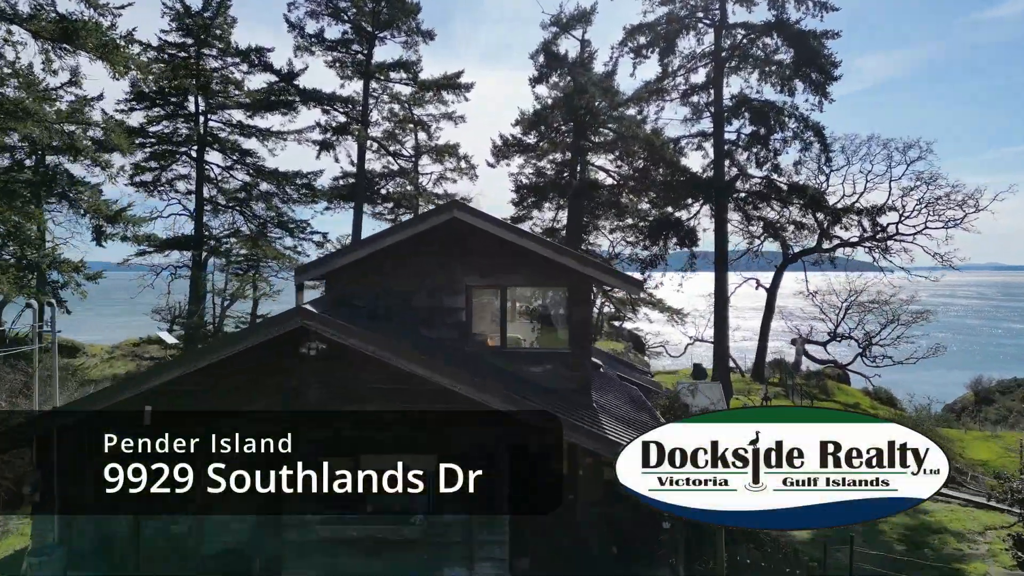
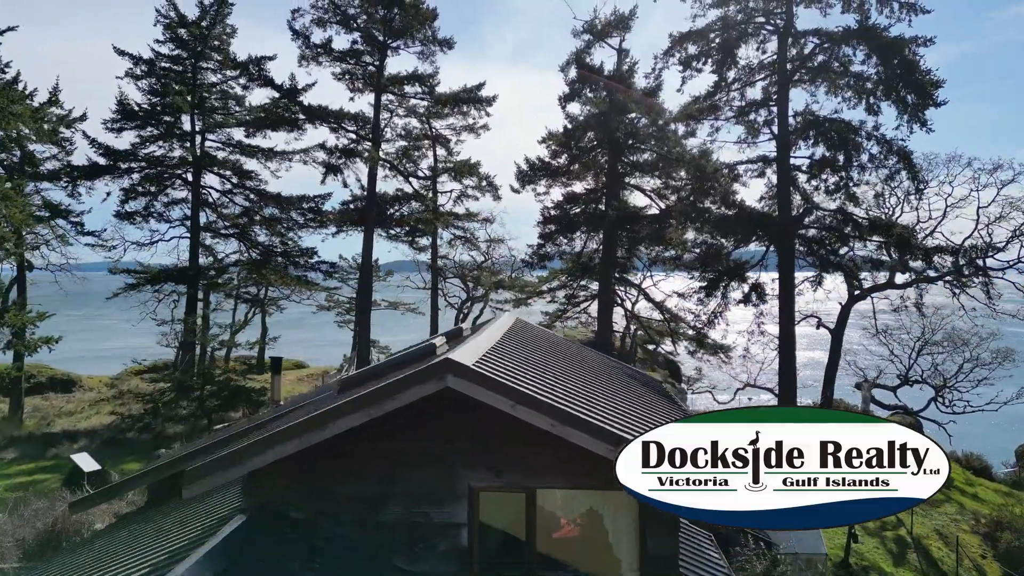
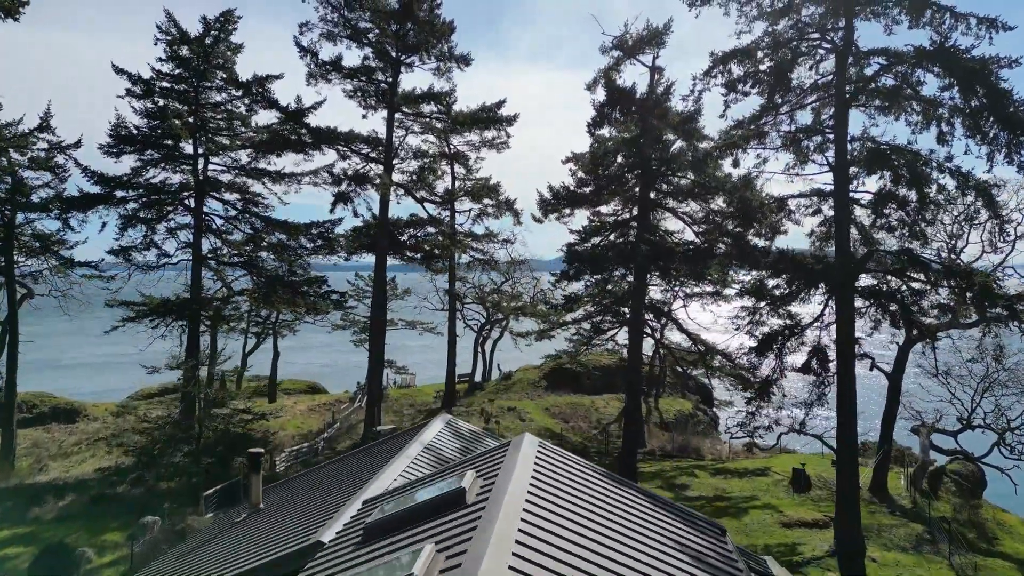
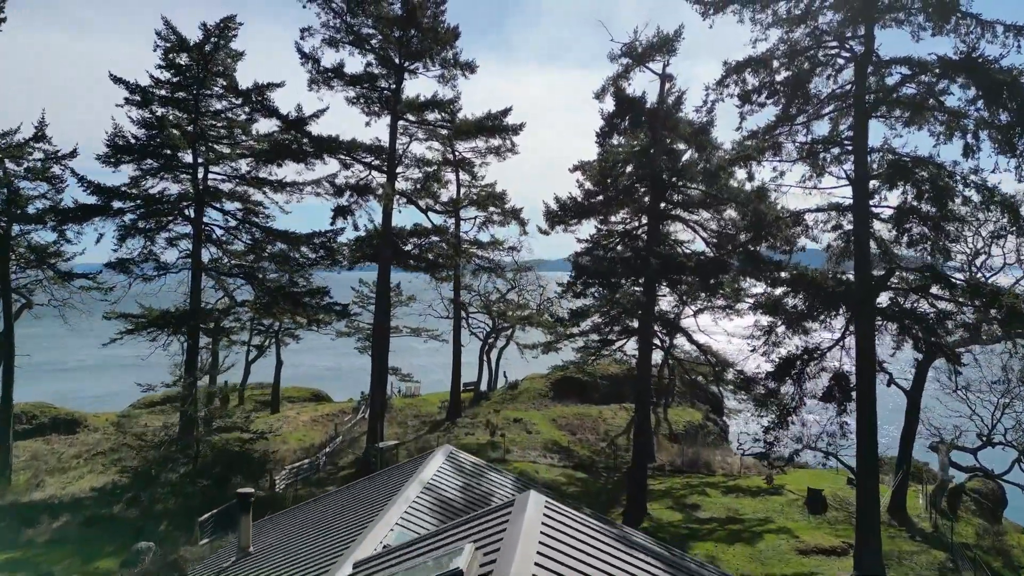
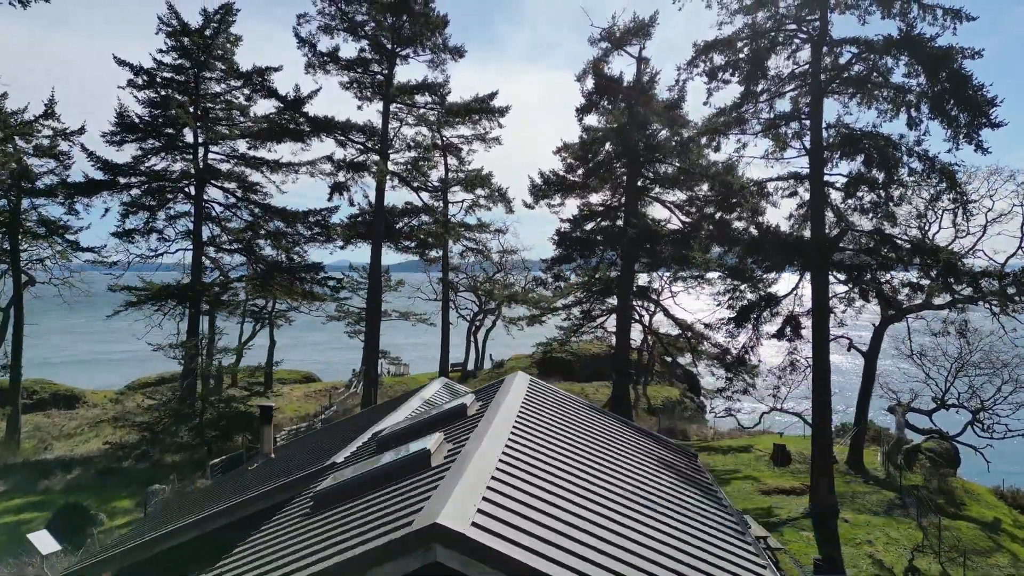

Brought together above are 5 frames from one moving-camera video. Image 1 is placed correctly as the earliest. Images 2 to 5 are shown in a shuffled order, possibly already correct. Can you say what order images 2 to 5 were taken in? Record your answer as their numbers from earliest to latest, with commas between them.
2, 5, 3, 4
